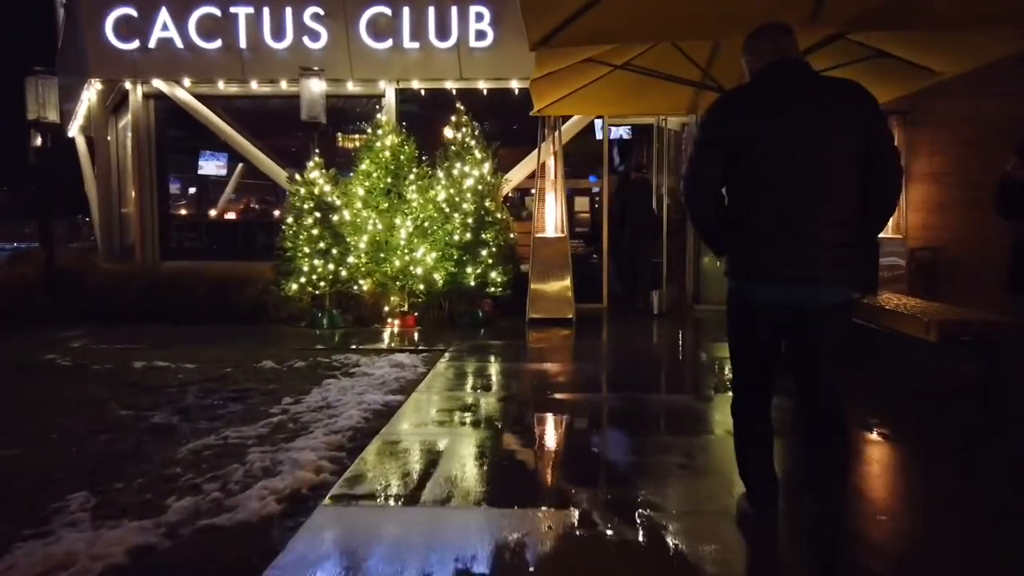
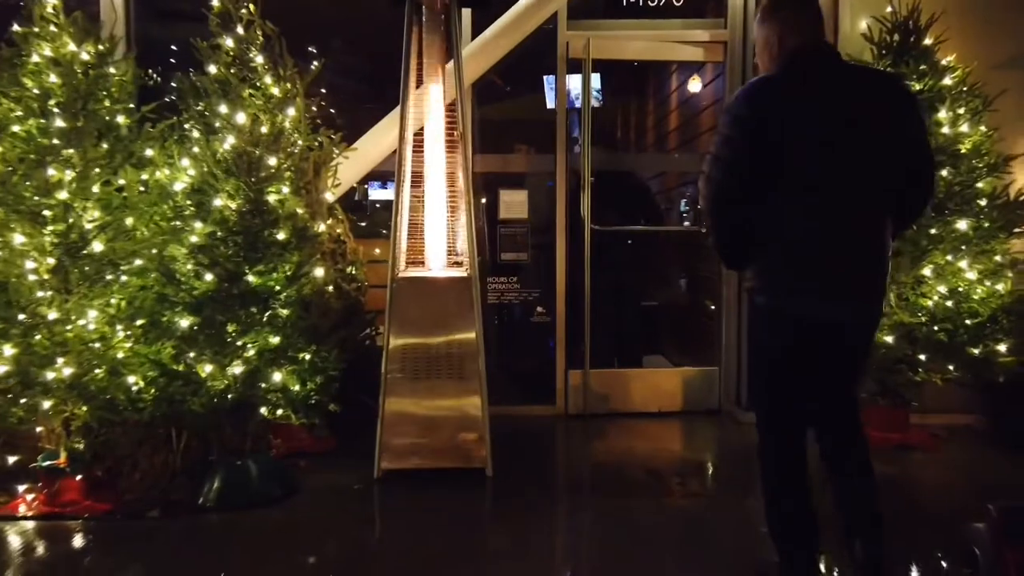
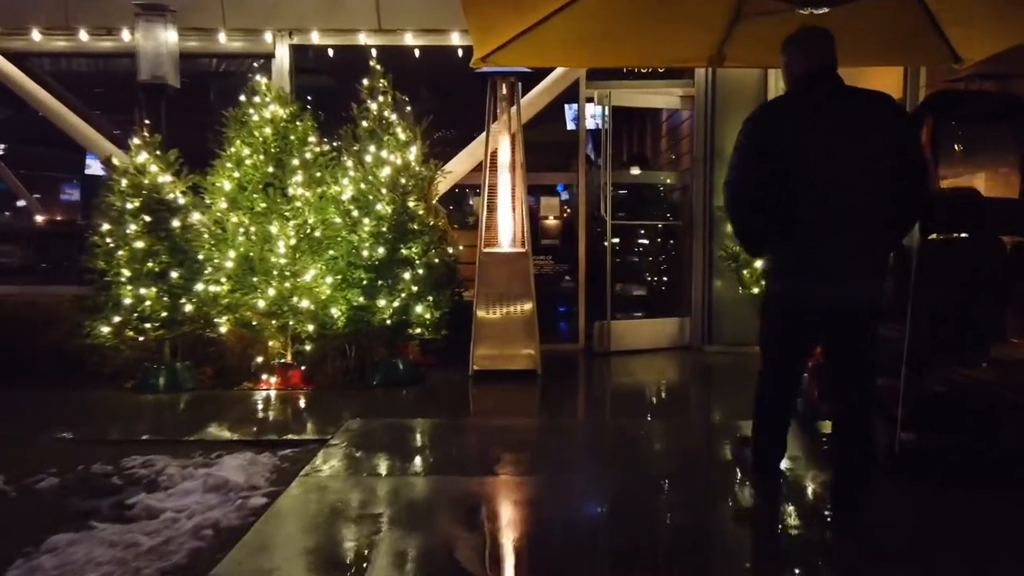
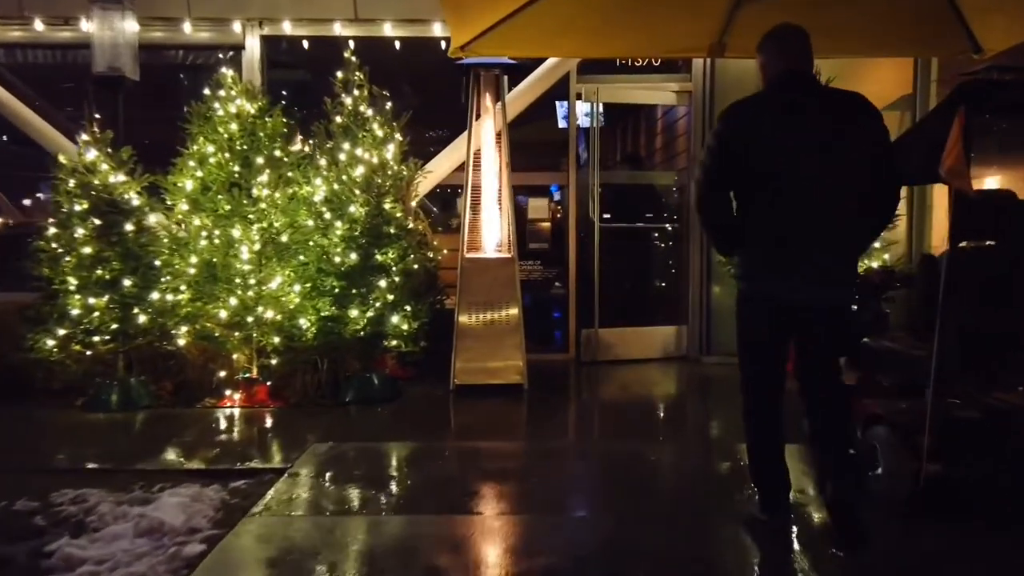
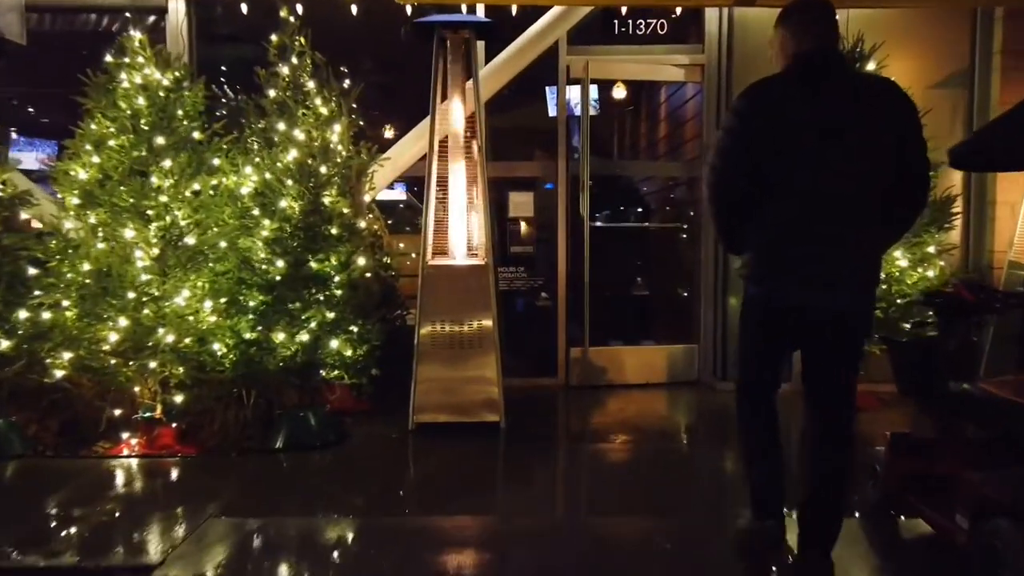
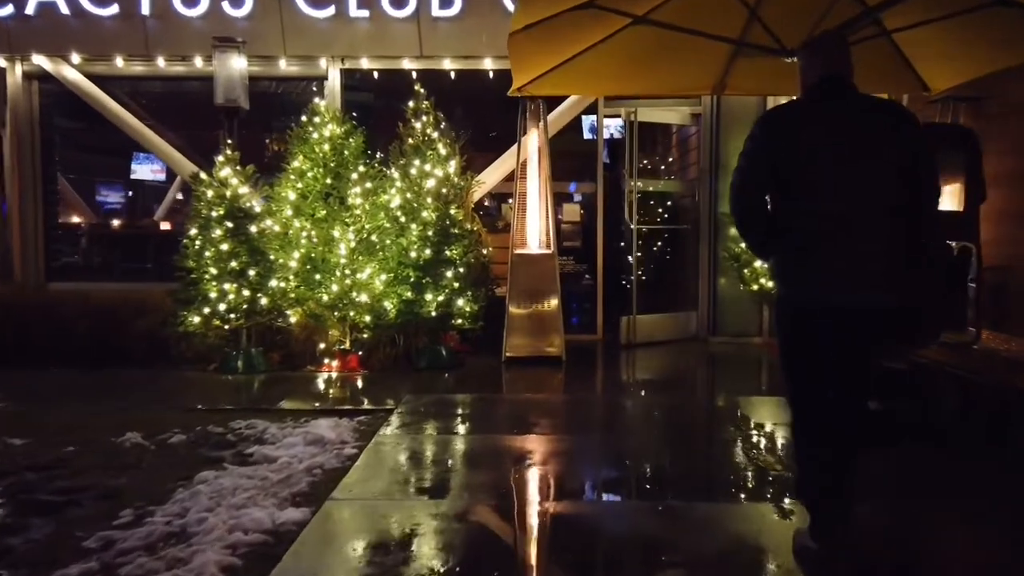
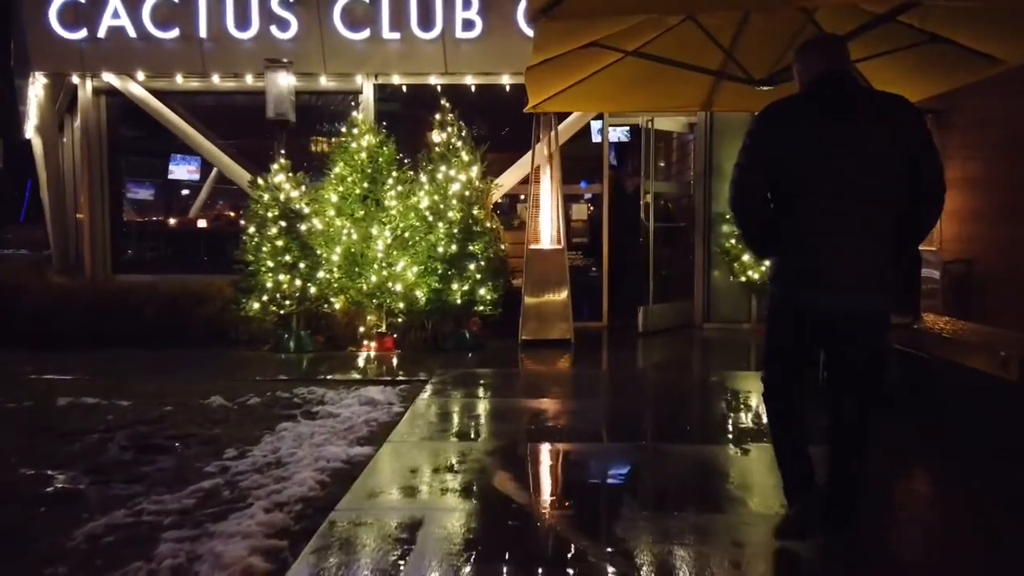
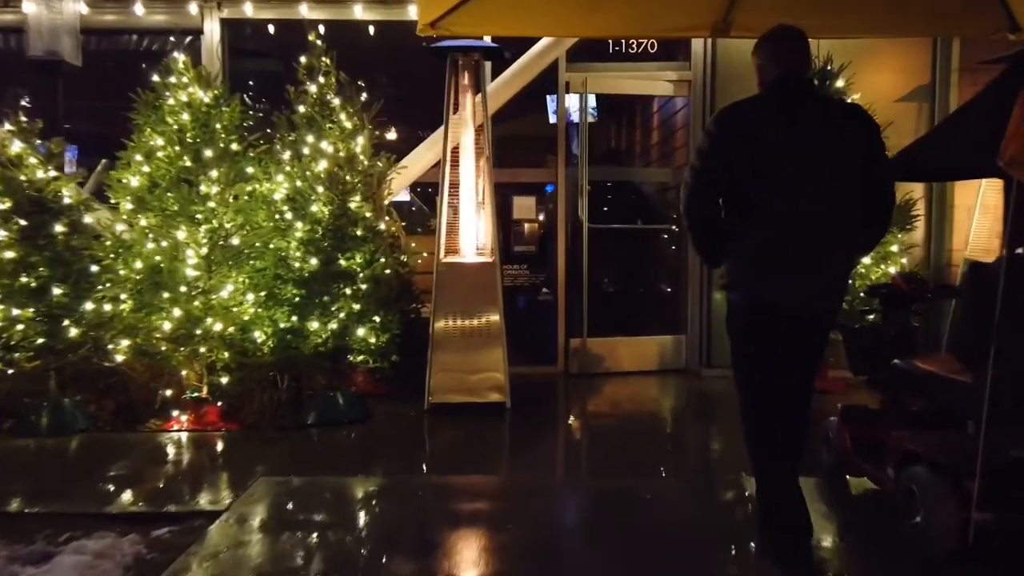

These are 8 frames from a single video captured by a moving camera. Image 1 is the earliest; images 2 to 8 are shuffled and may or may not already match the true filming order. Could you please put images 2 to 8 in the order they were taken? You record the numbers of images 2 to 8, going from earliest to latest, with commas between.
7, 6, 3, 4, 8, 5, 2
